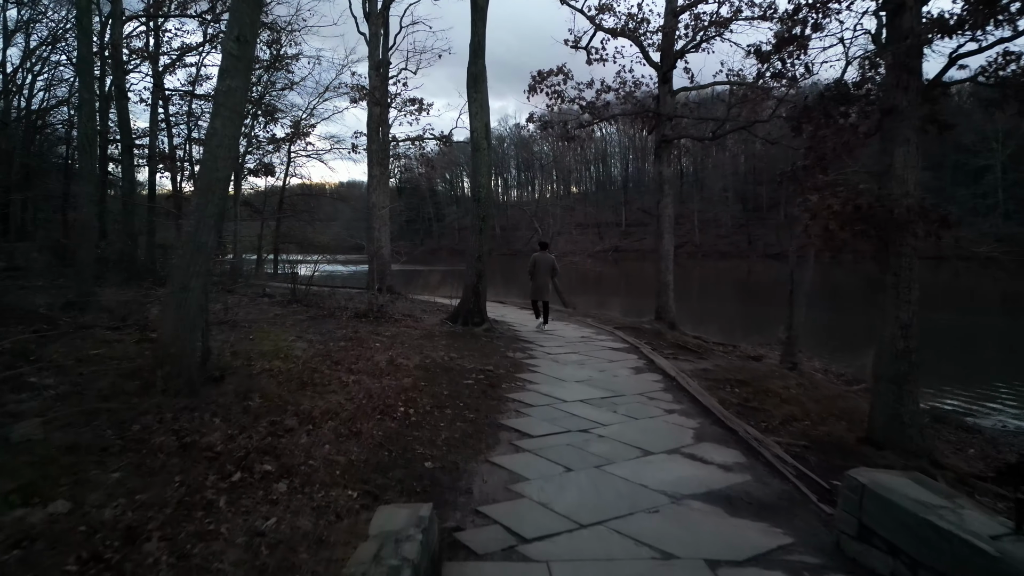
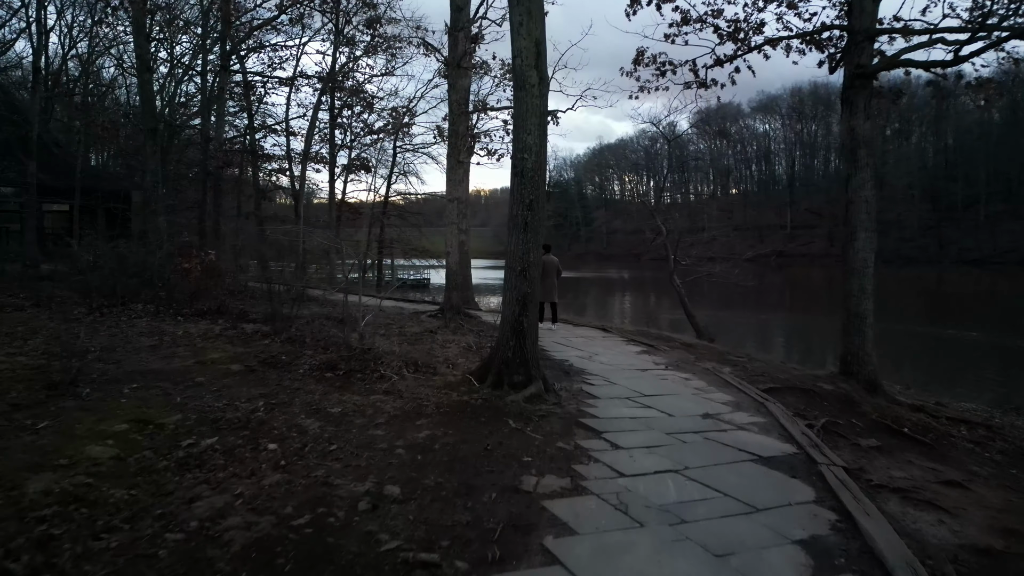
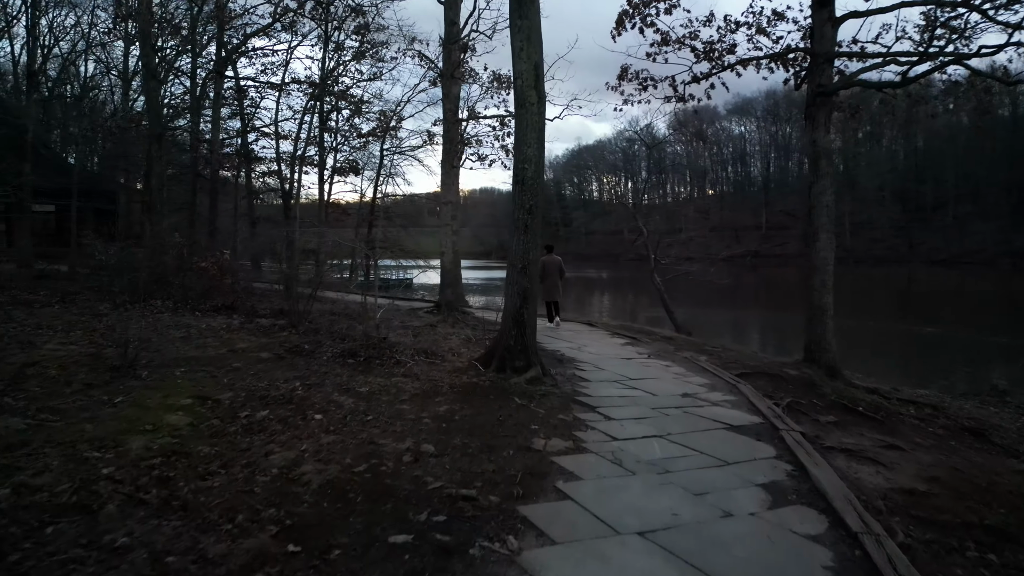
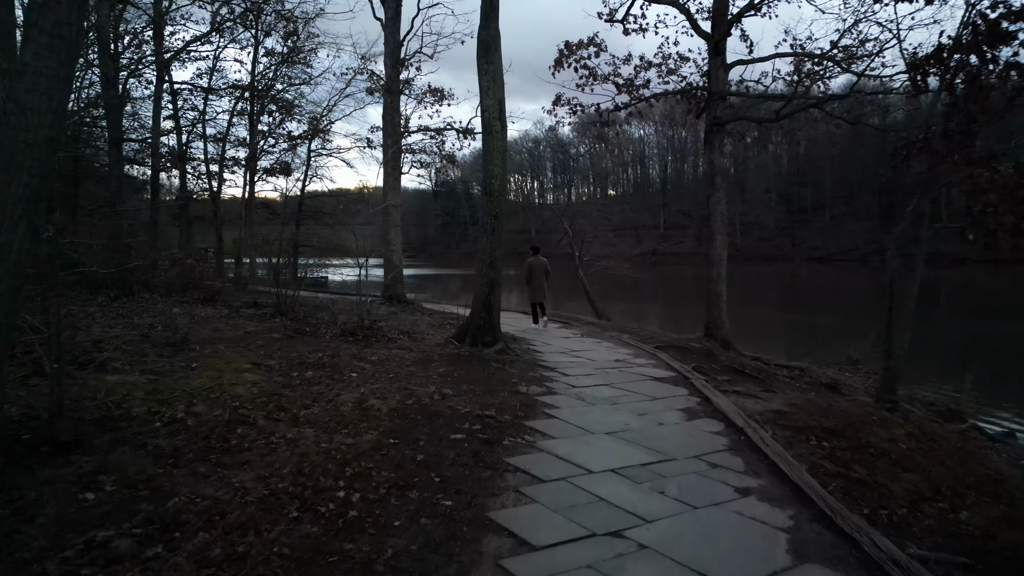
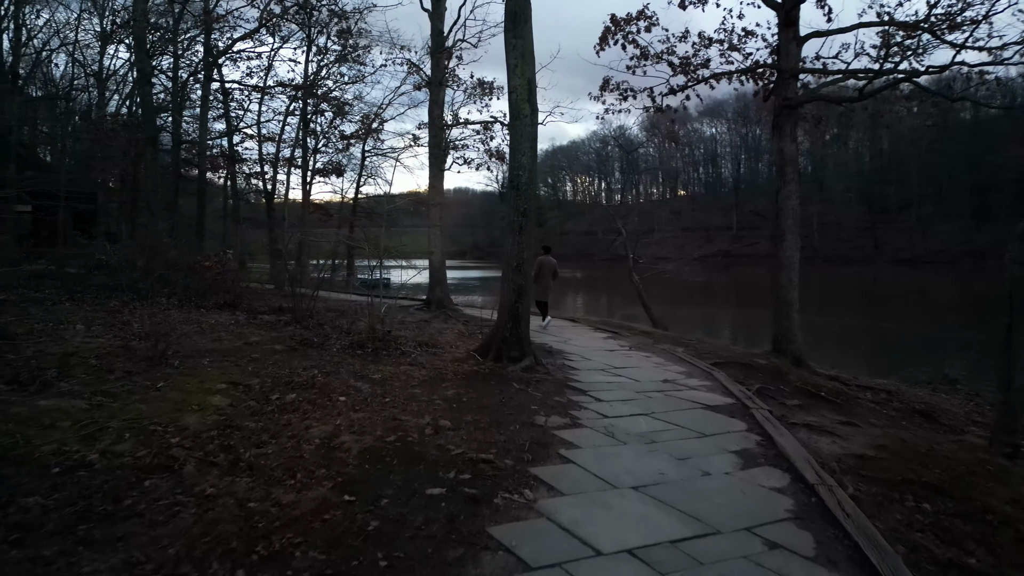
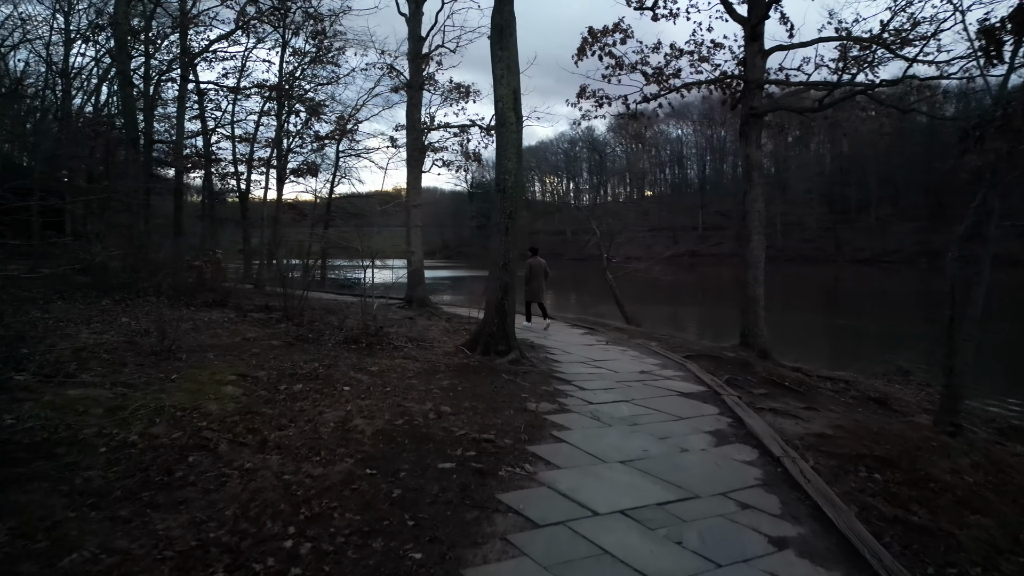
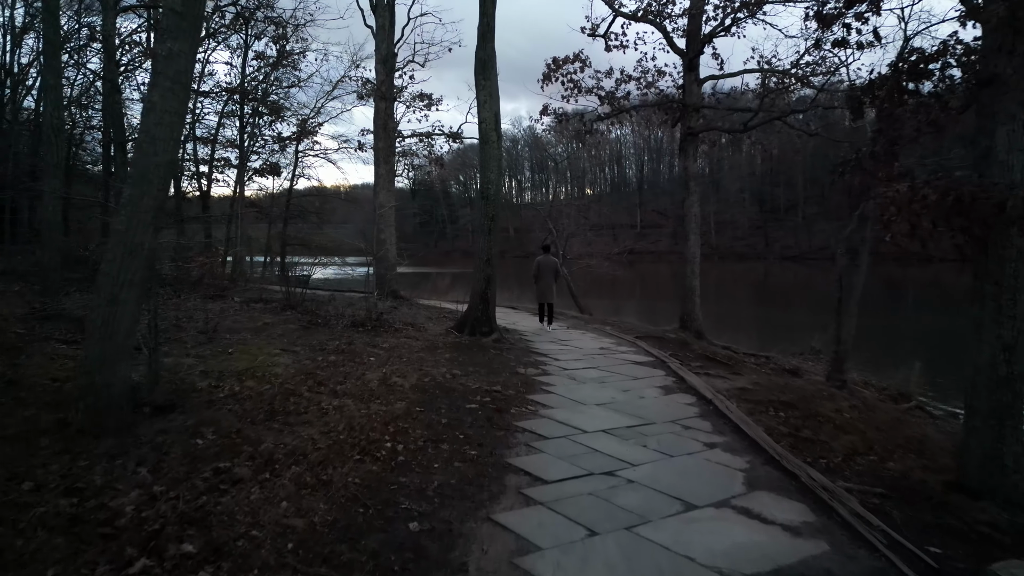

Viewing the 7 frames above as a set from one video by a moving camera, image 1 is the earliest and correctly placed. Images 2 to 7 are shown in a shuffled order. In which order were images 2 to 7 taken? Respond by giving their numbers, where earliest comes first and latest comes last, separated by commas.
7, 4, 6, 5, 3, 2
